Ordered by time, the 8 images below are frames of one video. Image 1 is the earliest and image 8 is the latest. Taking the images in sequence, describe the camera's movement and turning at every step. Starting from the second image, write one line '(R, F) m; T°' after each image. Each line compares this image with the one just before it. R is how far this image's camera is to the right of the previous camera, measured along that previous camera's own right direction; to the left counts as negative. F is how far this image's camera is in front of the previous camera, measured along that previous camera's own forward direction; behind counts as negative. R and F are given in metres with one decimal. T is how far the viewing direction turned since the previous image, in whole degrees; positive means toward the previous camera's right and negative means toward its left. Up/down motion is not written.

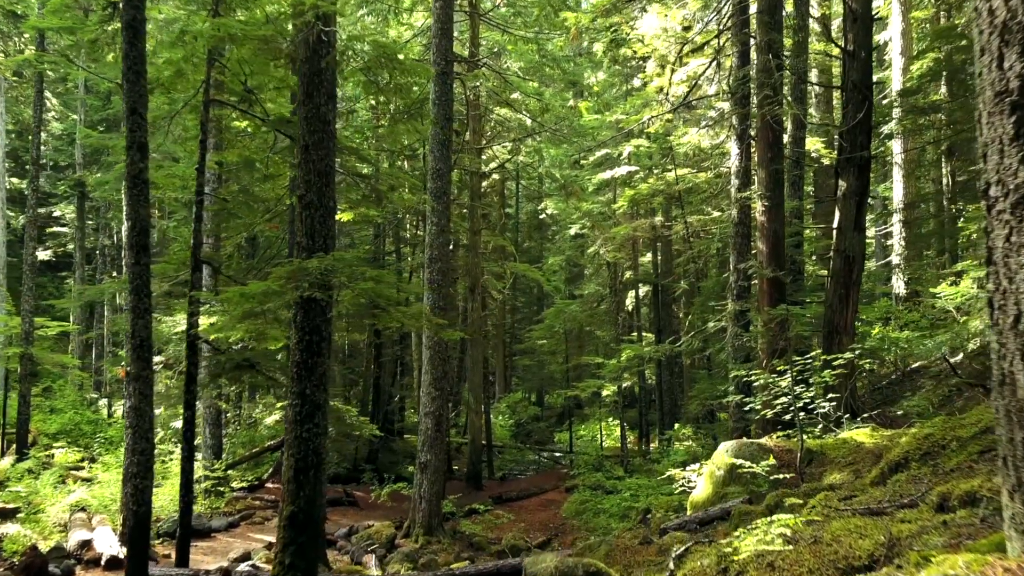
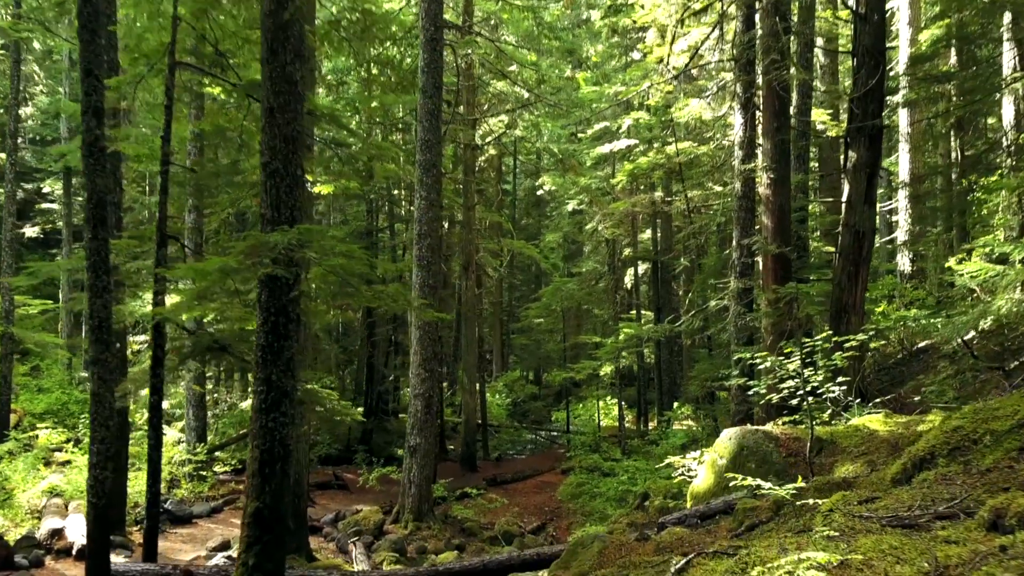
(+0.1, +0.5) m; 0°
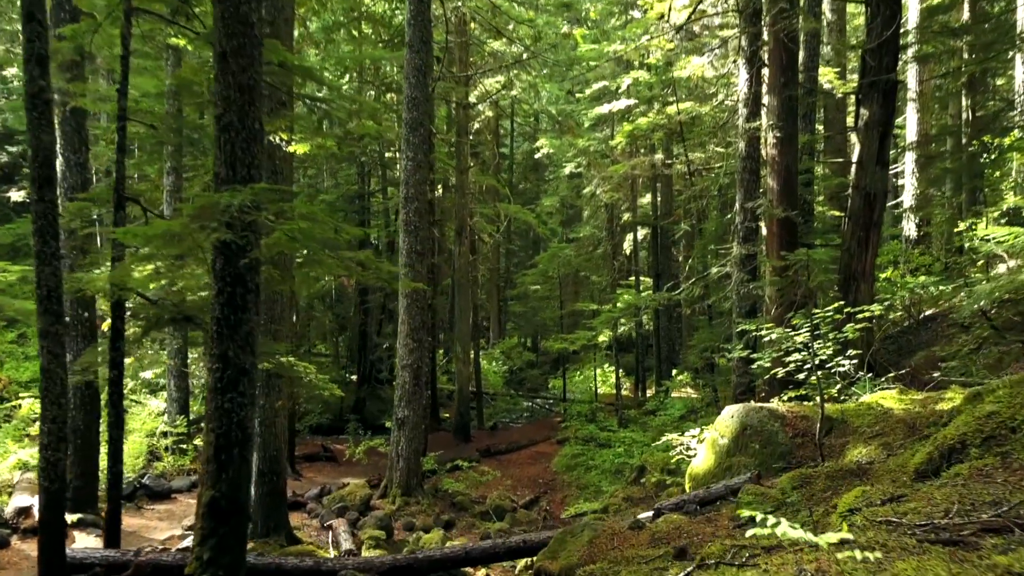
(+0.1, +0.5) m; 0°
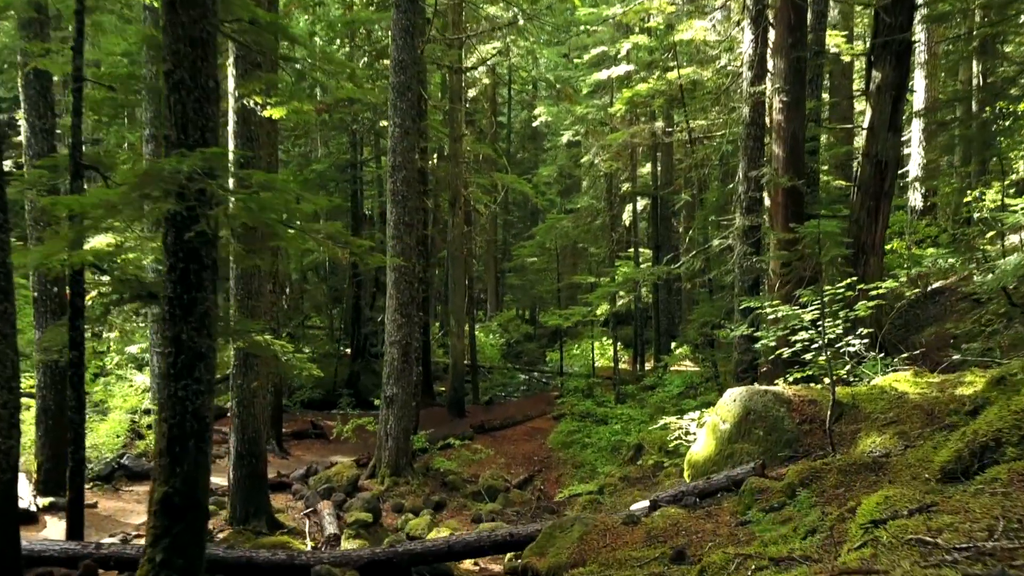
(+0.1, +0.4) m; 0°
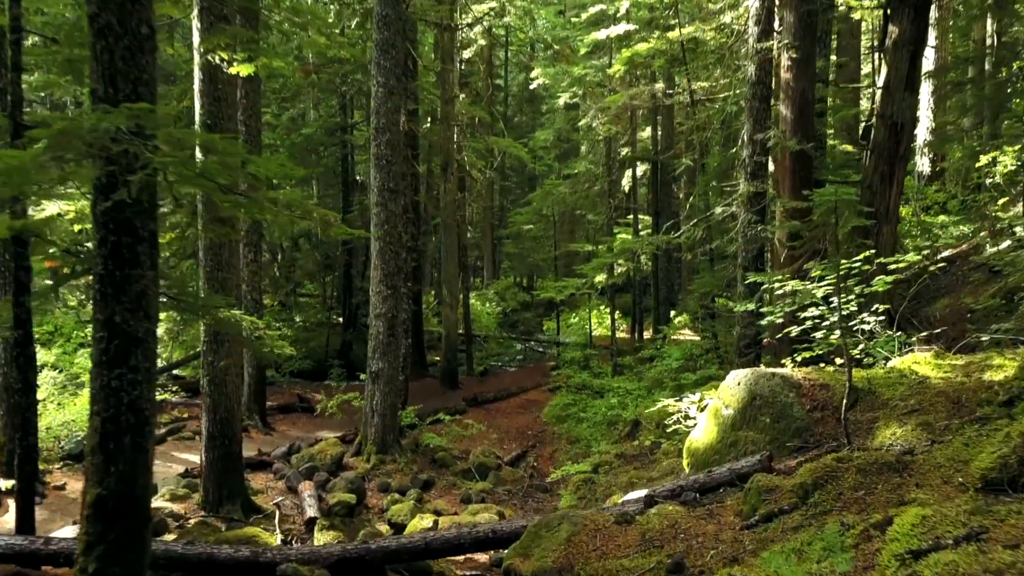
(+0.1, +0.5) m; 0°
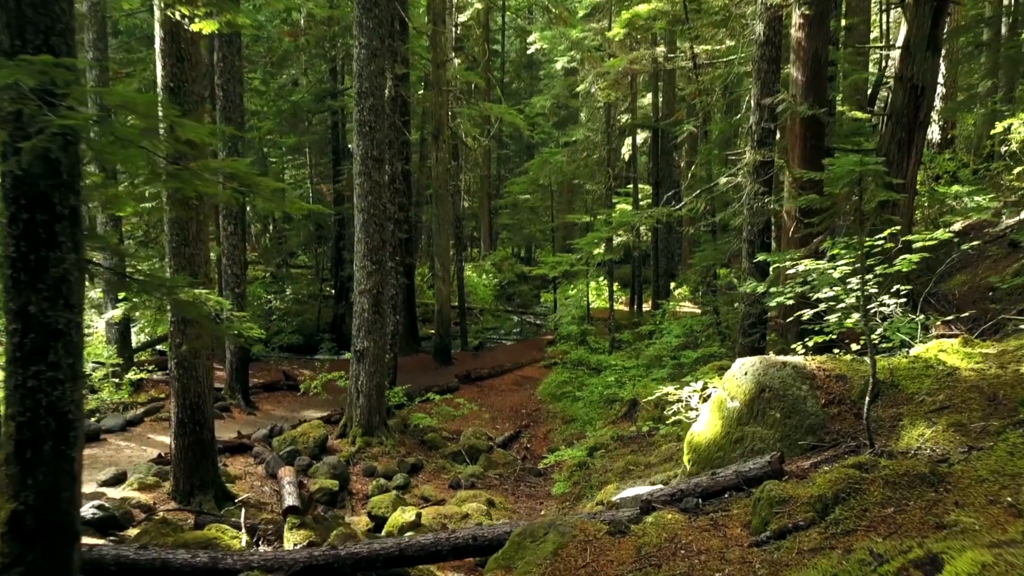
(+0.1, +0.5) m; 0°
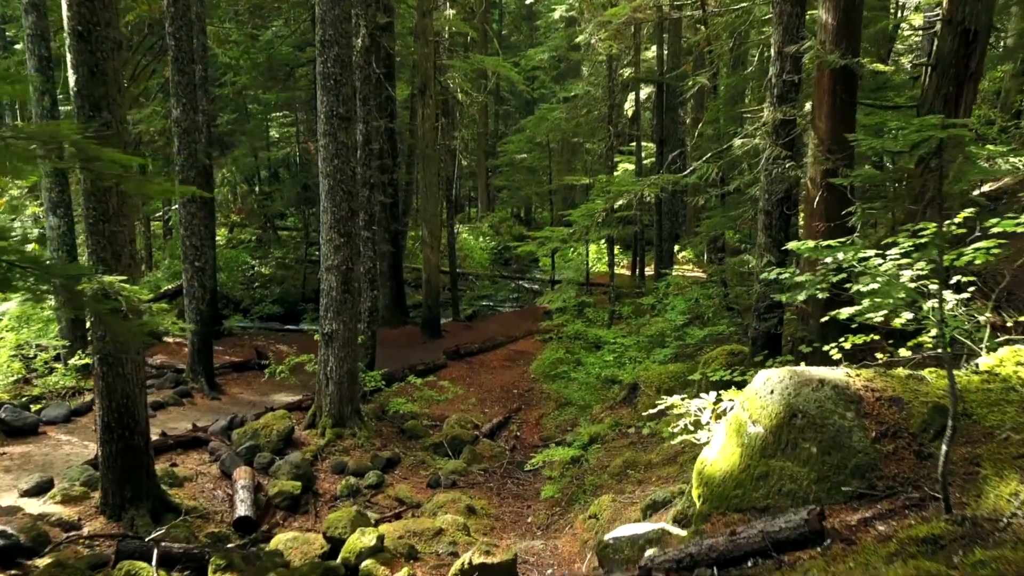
(+0.2, +1.0) m; 0°
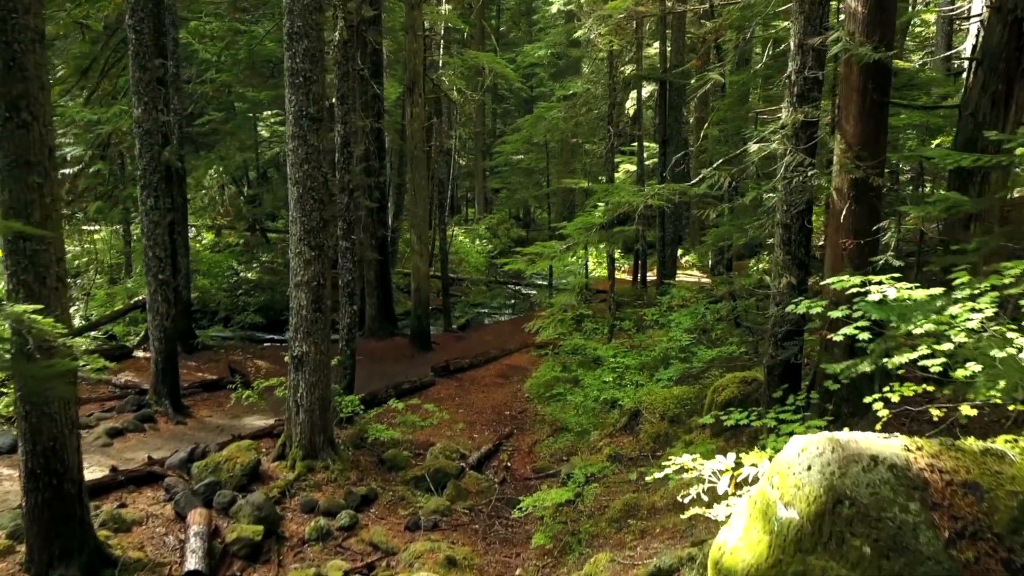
(+0.1, +0.8) m; 0°
